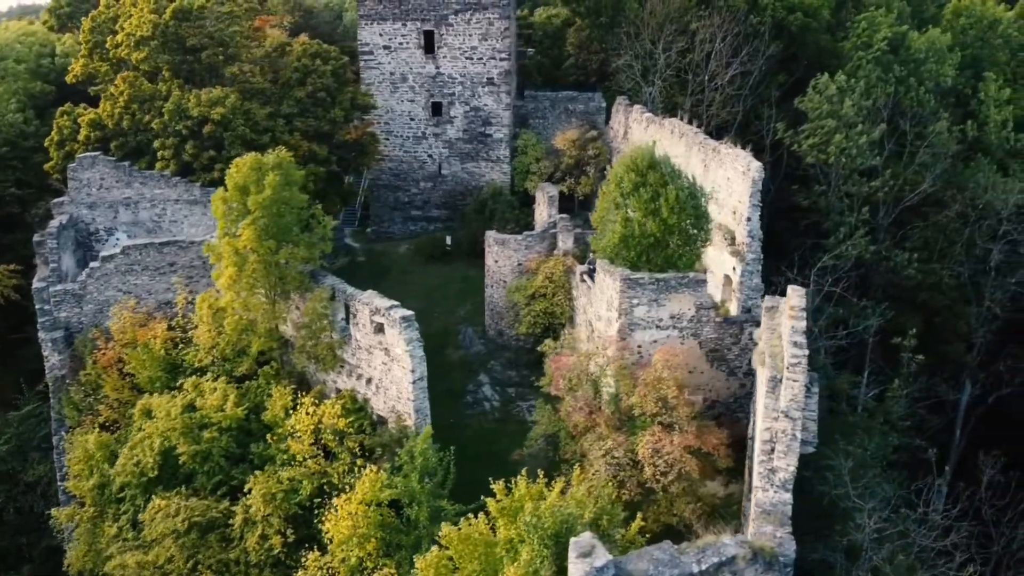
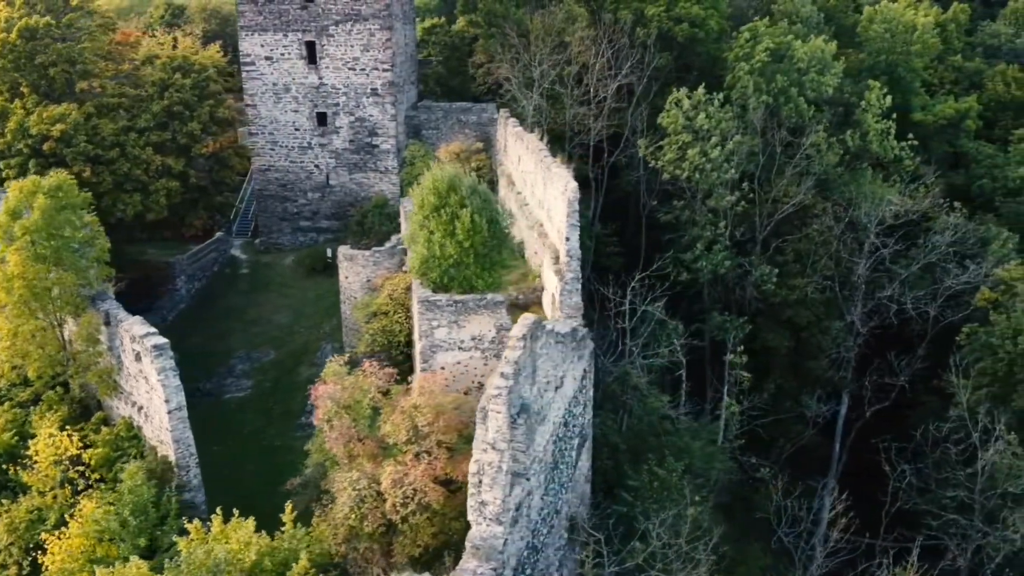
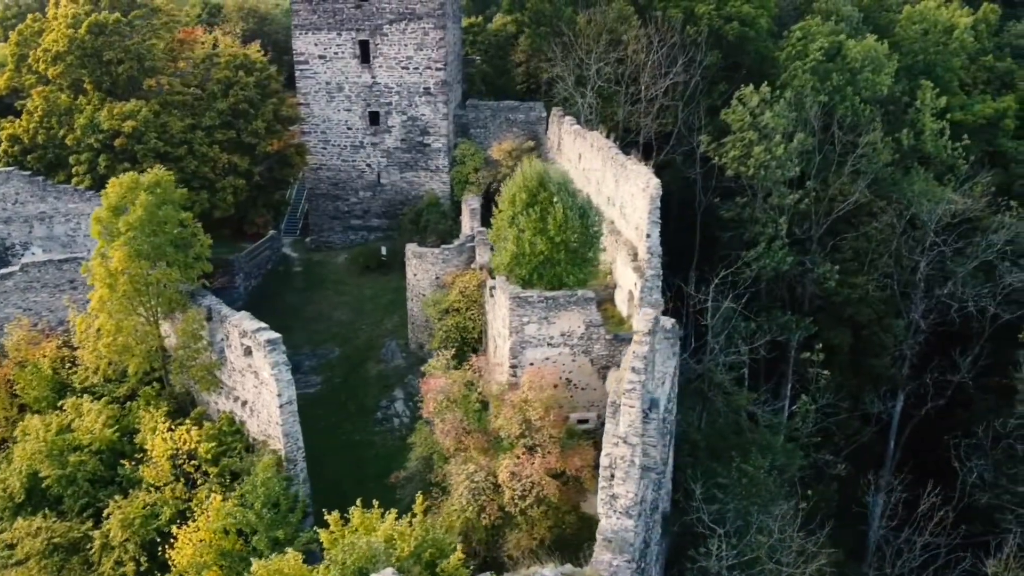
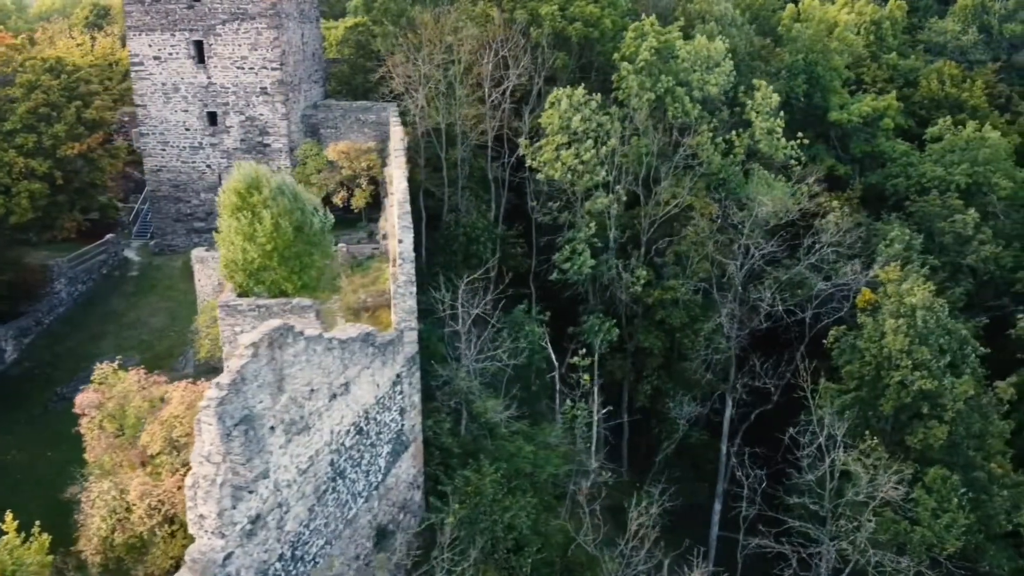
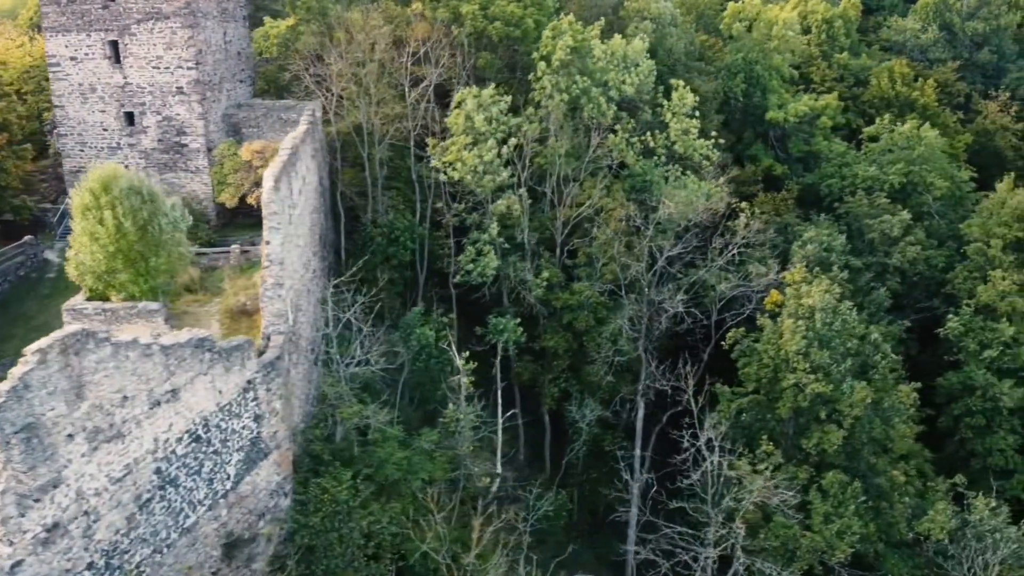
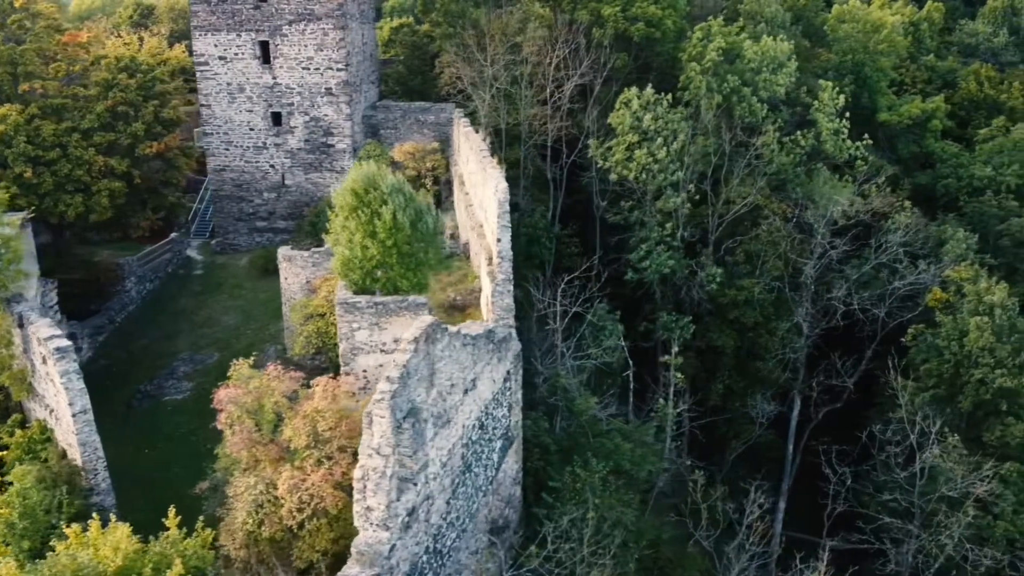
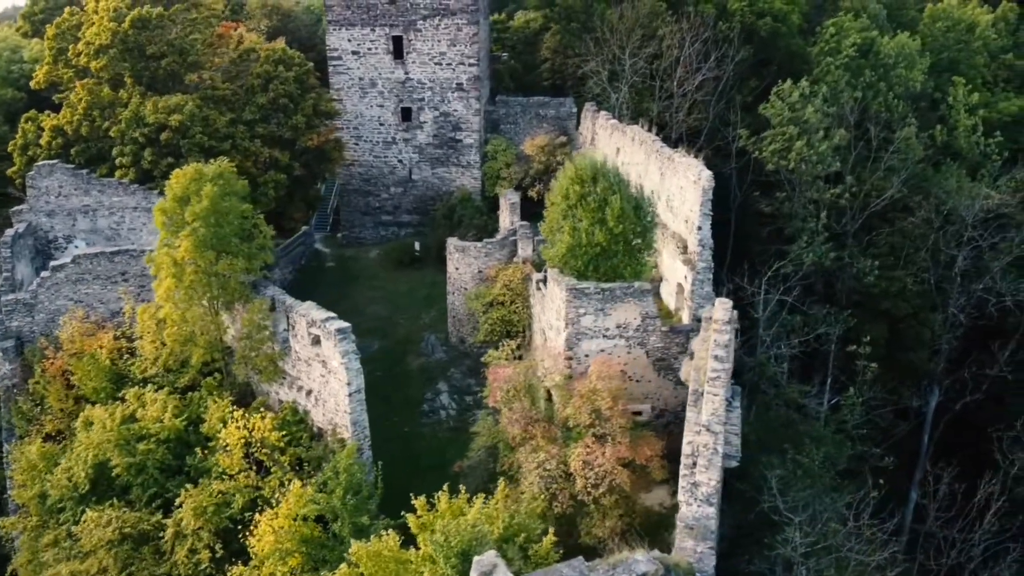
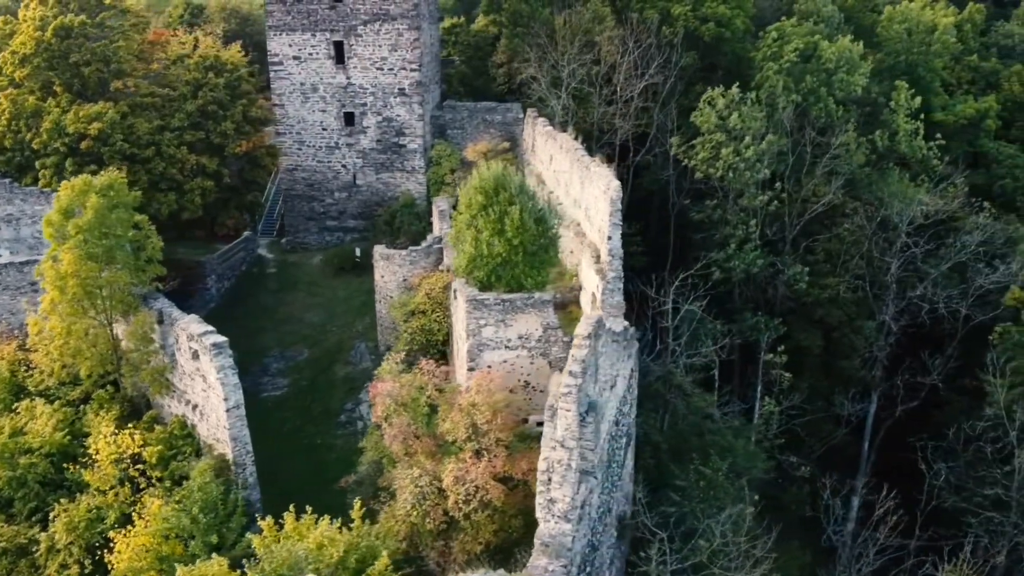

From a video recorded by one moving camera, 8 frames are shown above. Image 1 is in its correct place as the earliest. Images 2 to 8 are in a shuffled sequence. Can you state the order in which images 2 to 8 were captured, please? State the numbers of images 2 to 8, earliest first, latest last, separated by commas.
7, 3, 8, 2, 6, 4, 5
